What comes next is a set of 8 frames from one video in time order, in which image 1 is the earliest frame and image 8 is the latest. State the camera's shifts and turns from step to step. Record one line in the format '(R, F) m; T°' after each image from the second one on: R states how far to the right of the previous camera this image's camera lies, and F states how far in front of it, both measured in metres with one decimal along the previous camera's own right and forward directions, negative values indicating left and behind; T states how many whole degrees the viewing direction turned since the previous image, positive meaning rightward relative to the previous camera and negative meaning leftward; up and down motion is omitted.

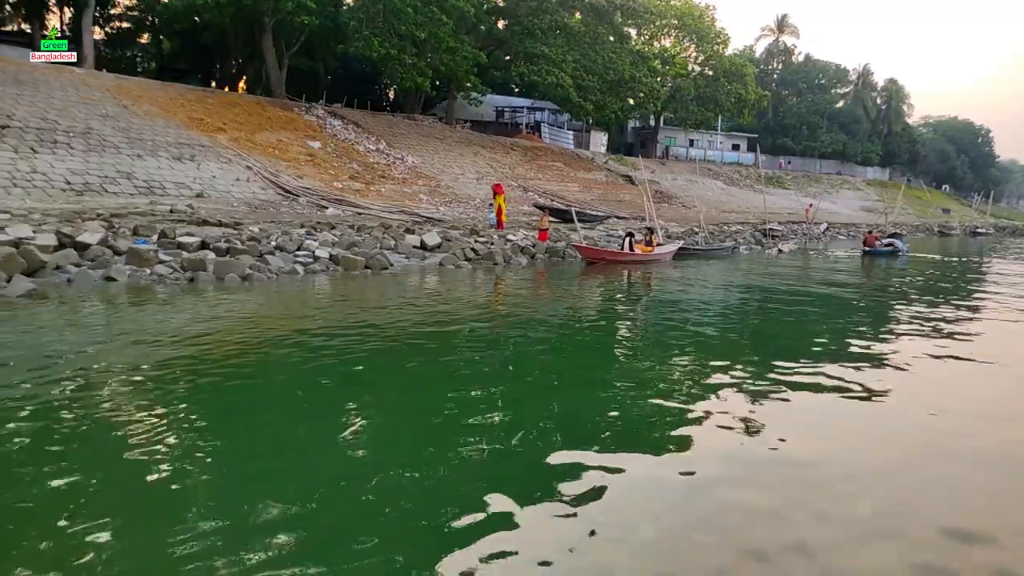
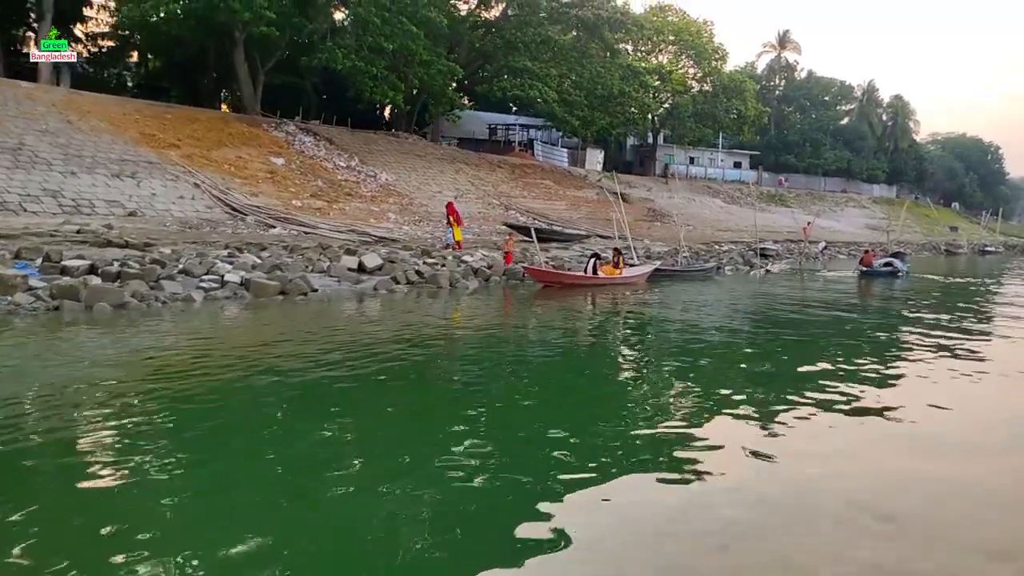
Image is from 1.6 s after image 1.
(+1.6, +2.0) m; -1°
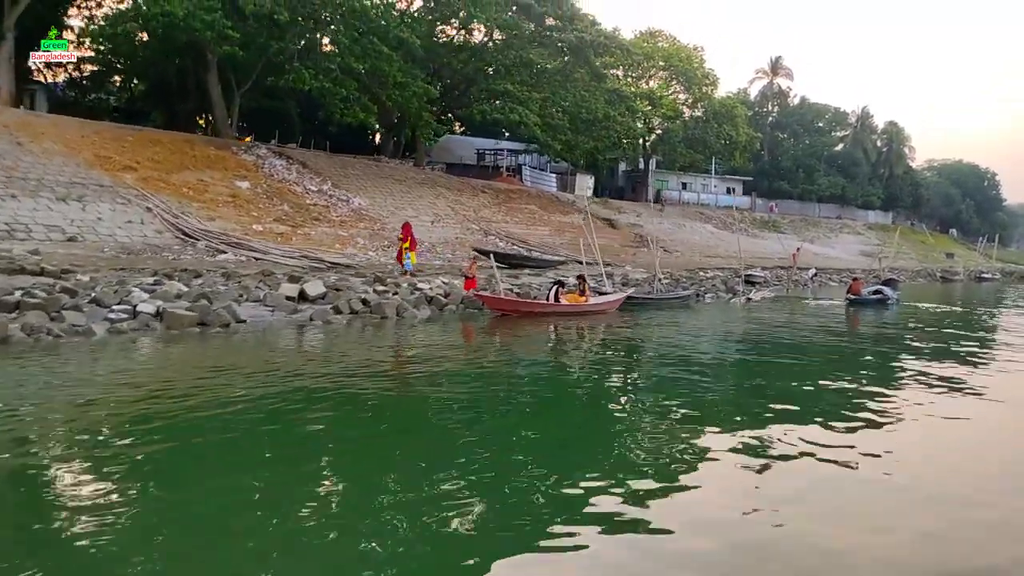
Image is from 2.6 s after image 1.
(+1.1, +1.3) m; 0°
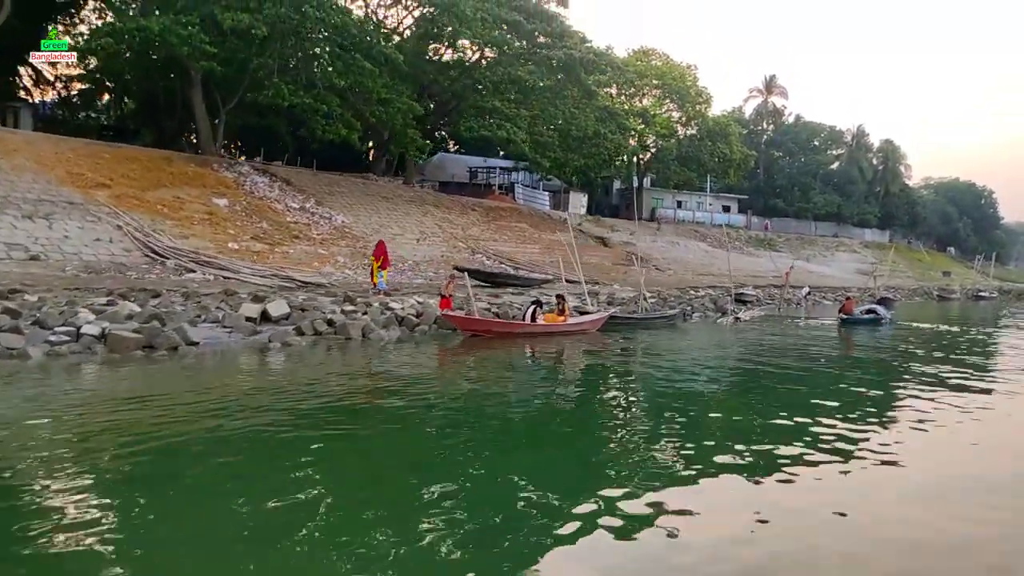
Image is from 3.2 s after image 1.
(+0.6, +0.7) m; 0°
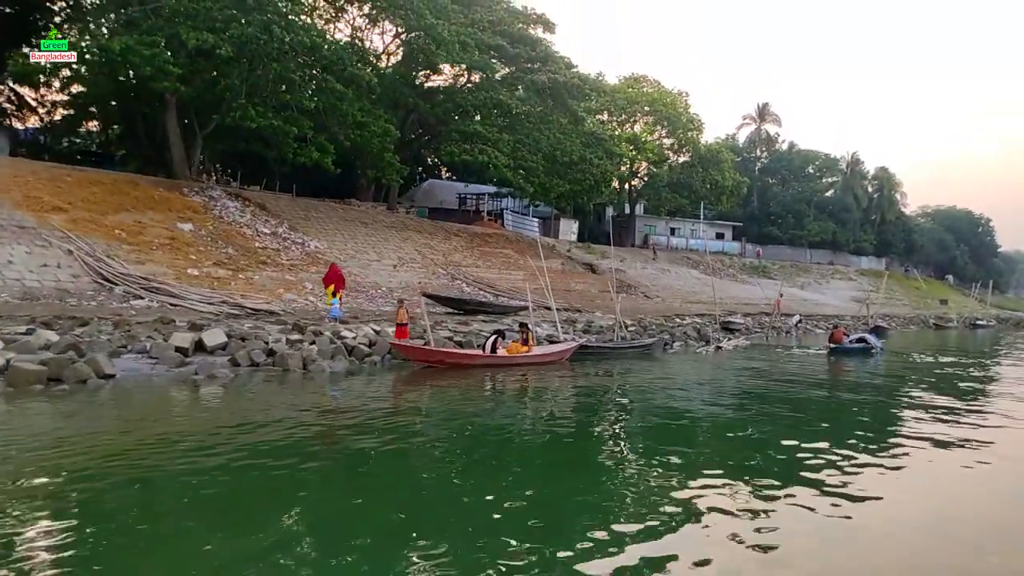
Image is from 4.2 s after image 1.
(+1.0, +1.1) m; 0°
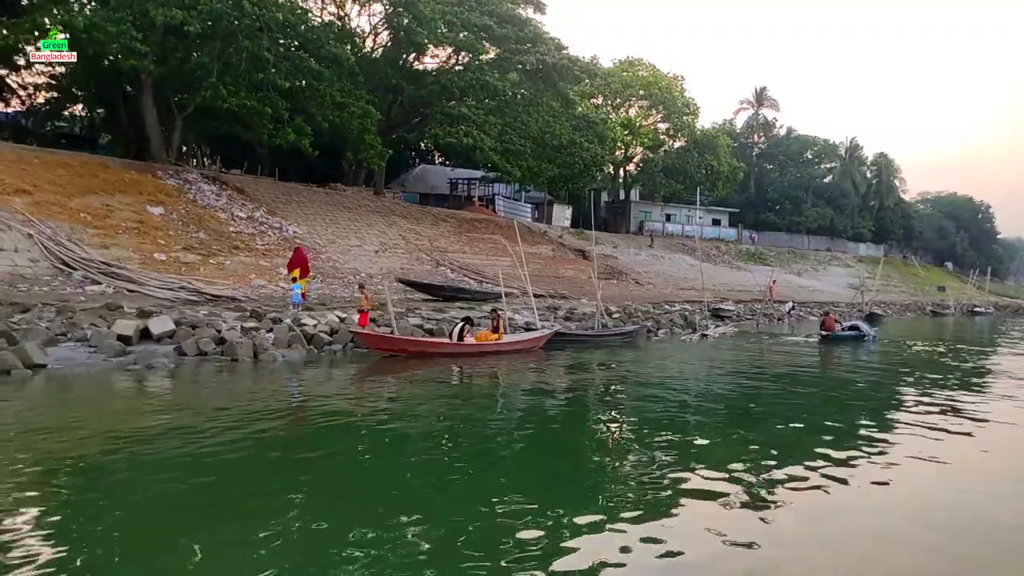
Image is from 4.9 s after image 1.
(+0.7, +0.9) m; 0°
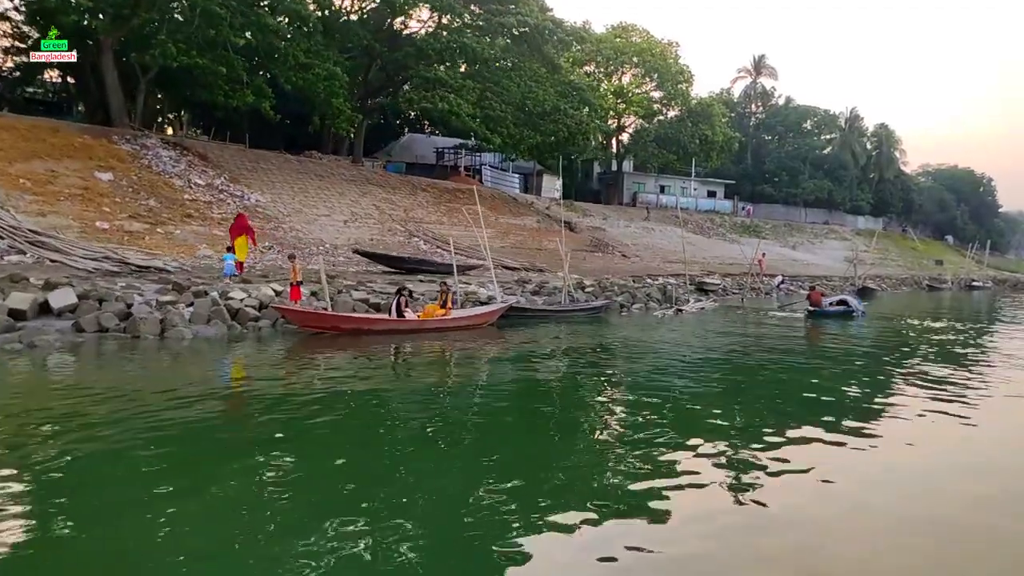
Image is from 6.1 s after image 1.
(+1.2, +1.4) m; 0°
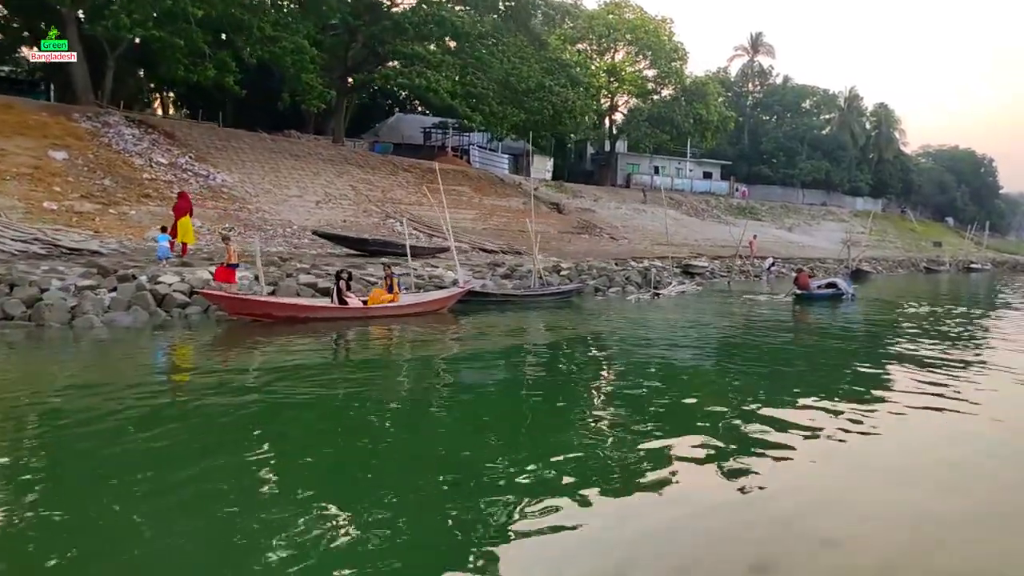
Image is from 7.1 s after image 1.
(+1.0, +1.1) m; 0°
